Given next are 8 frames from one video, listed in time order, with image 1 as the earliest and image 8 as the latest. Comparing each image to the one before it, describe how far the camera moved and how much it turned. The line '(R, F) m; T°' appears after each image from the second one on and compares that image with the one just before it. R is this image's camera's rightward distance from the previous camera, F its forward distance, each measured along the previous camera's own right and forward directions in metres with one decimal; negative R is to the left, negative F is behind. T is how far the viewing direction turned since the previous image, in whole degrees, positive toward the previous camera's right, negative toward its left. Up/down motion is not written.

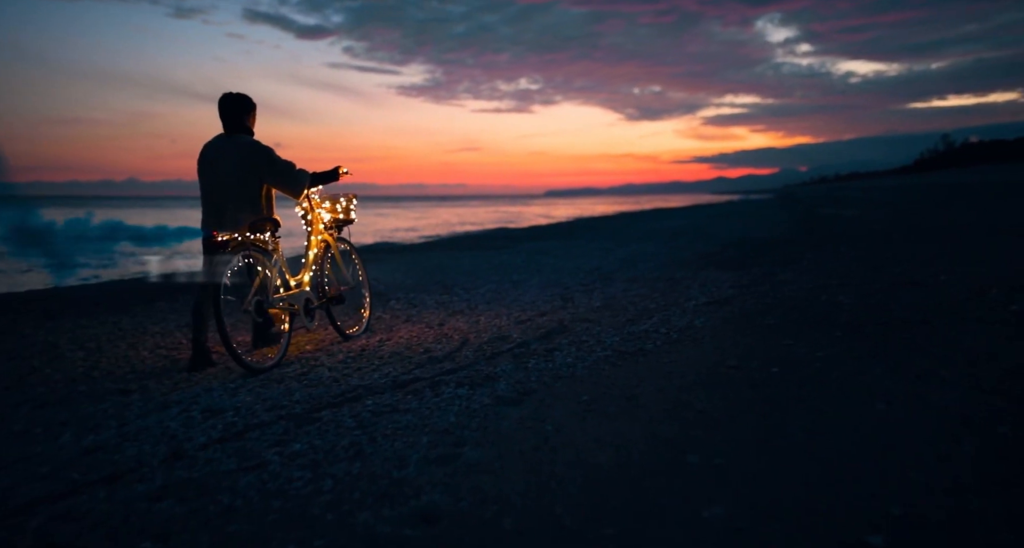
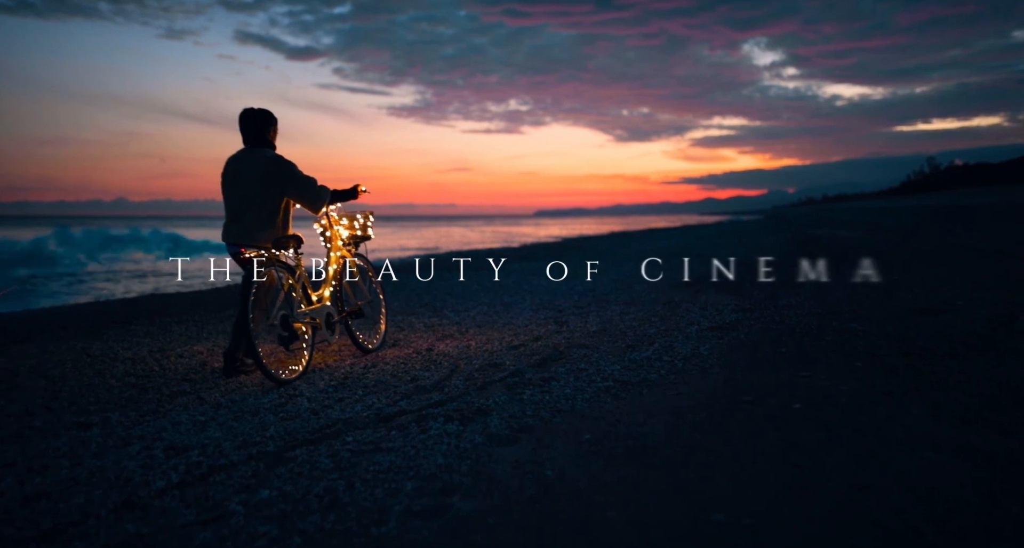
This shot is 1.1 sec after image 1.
(0.0, +0.4) m; +1°
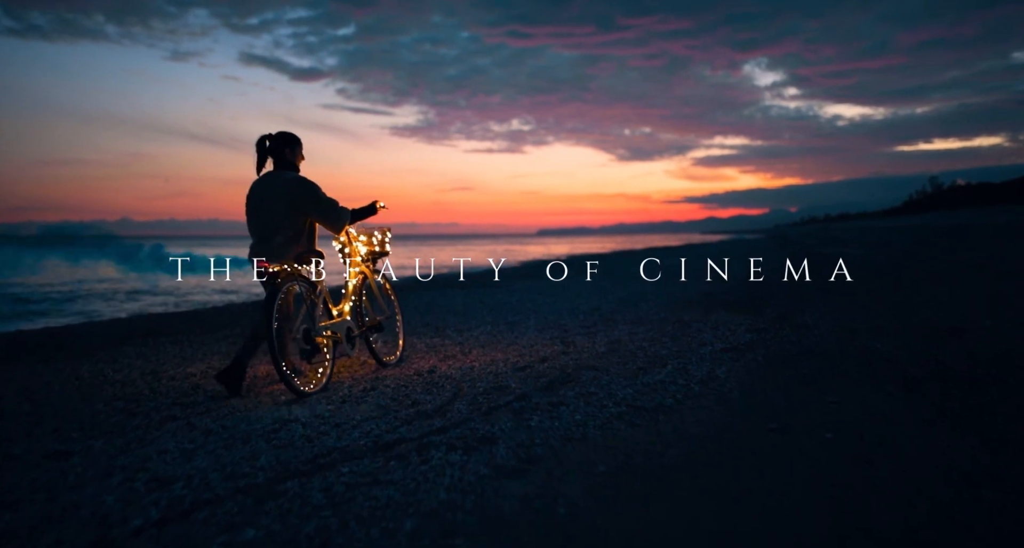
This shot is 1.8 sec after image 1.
(0.0, +0.3) m; 0°
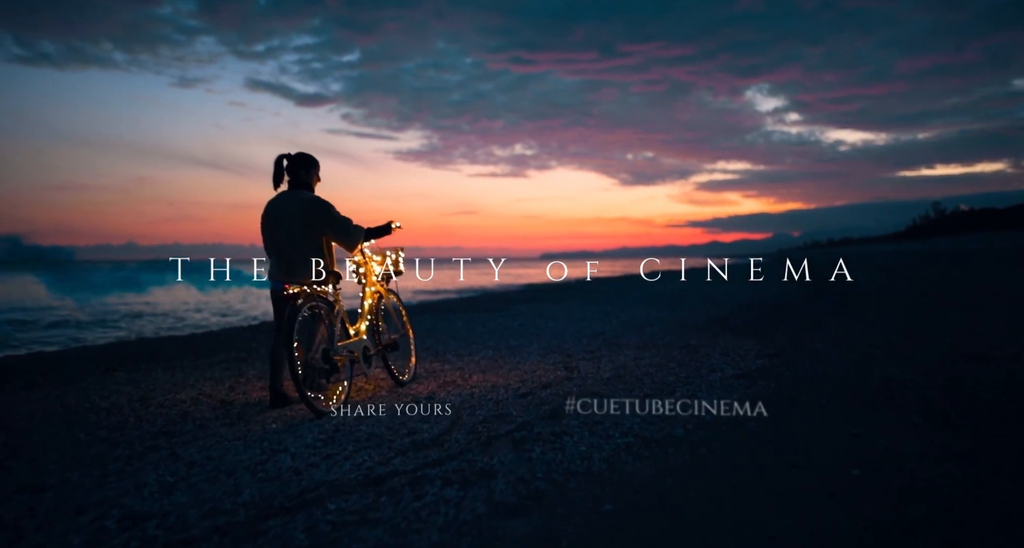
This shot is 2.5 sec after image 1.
(0.0, +0.2) m; 0°
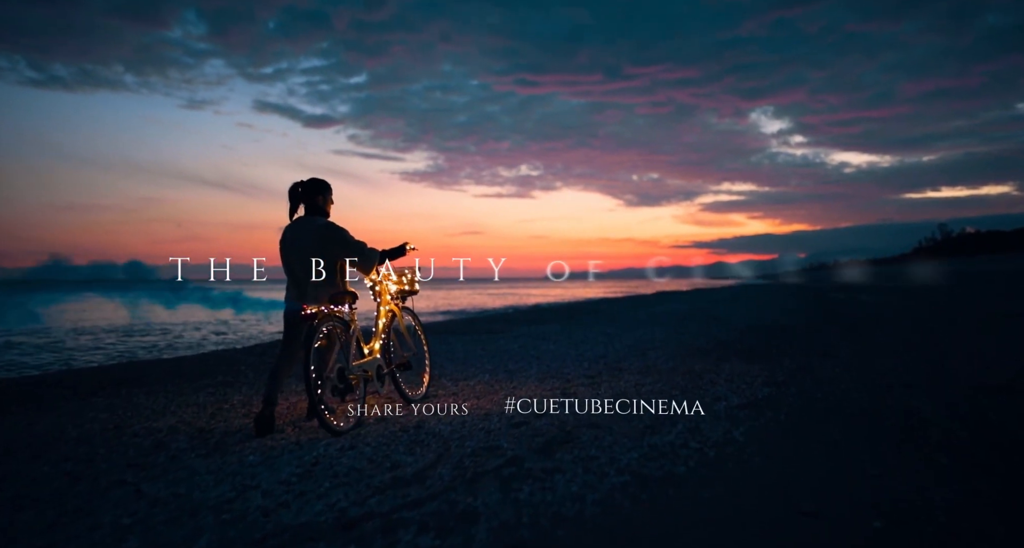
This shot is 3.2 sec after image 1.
(+0.1, +0.3) m; 0°
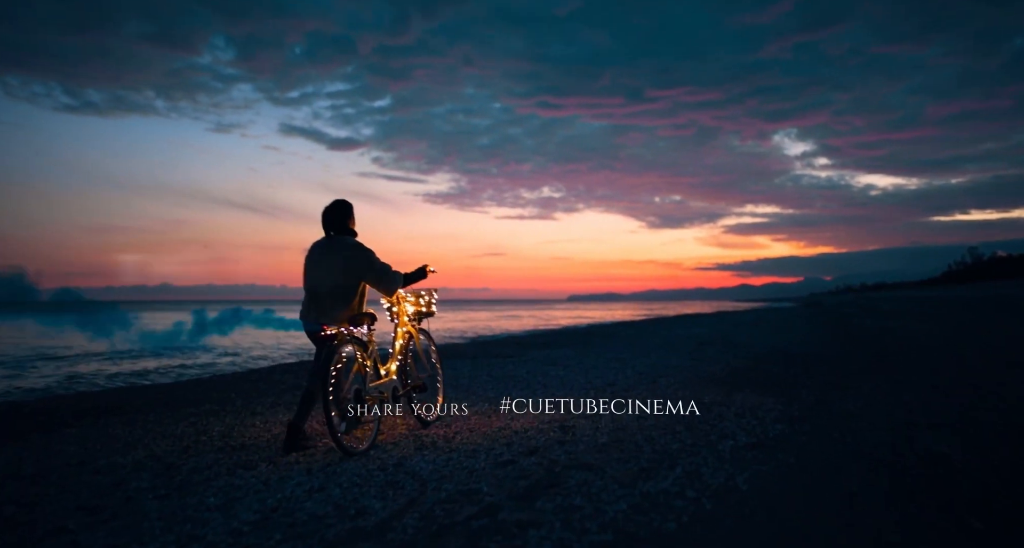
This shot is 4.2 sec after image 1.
(+0.3, +0.5) m; -2°
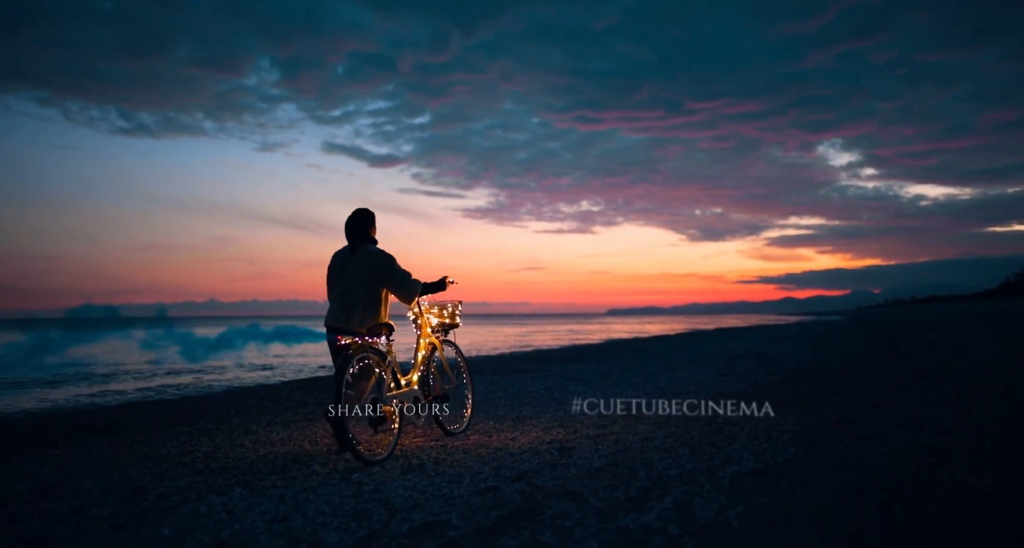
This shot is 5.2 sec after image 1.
(+0.5, +0.4) m; -3°
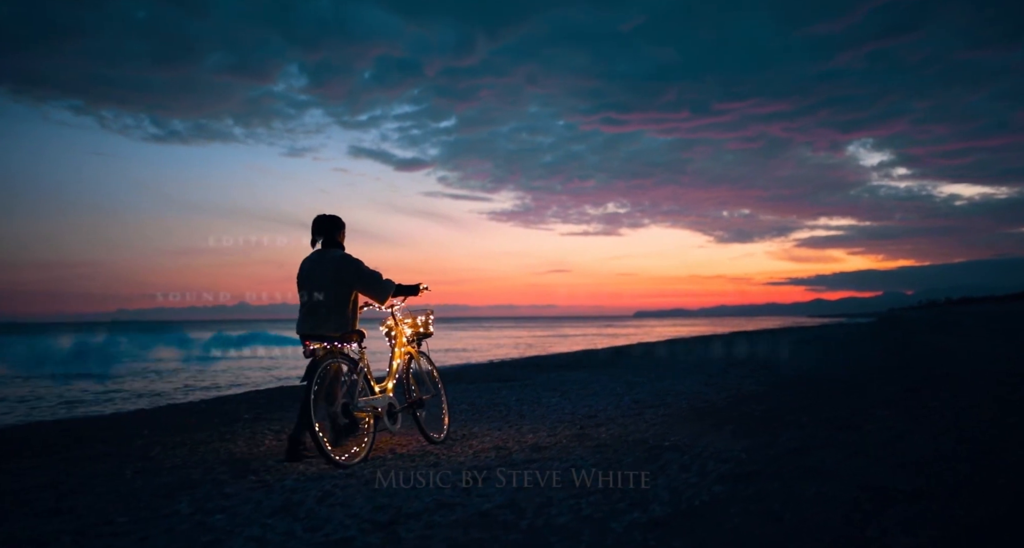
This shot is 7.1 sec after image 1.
(+1.1, +0.9) m; -2°
